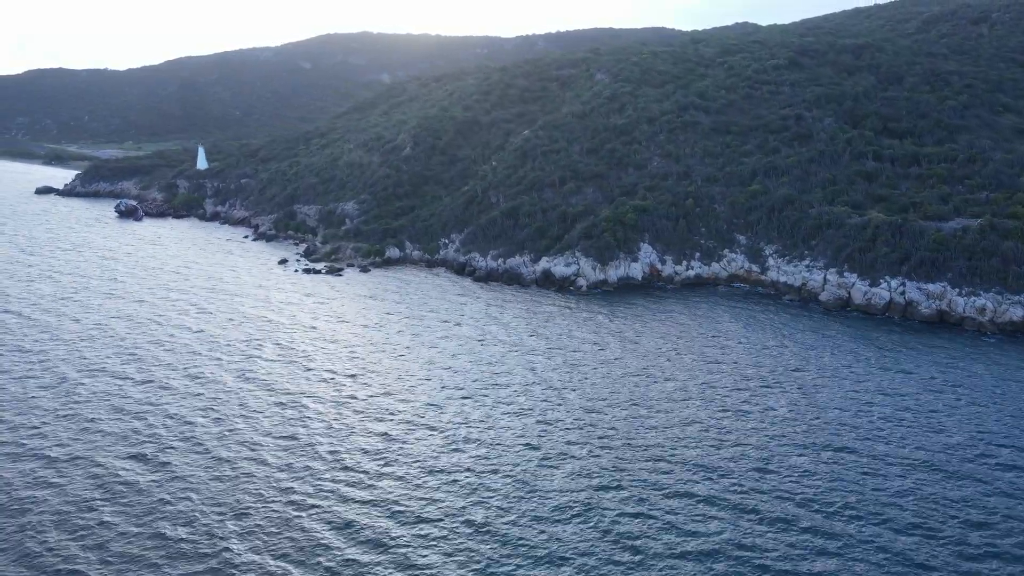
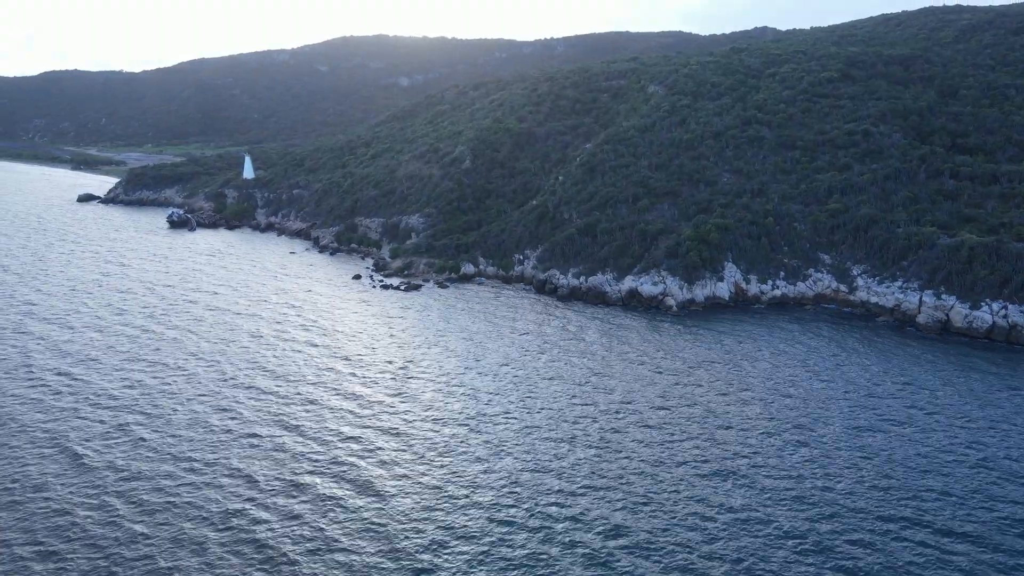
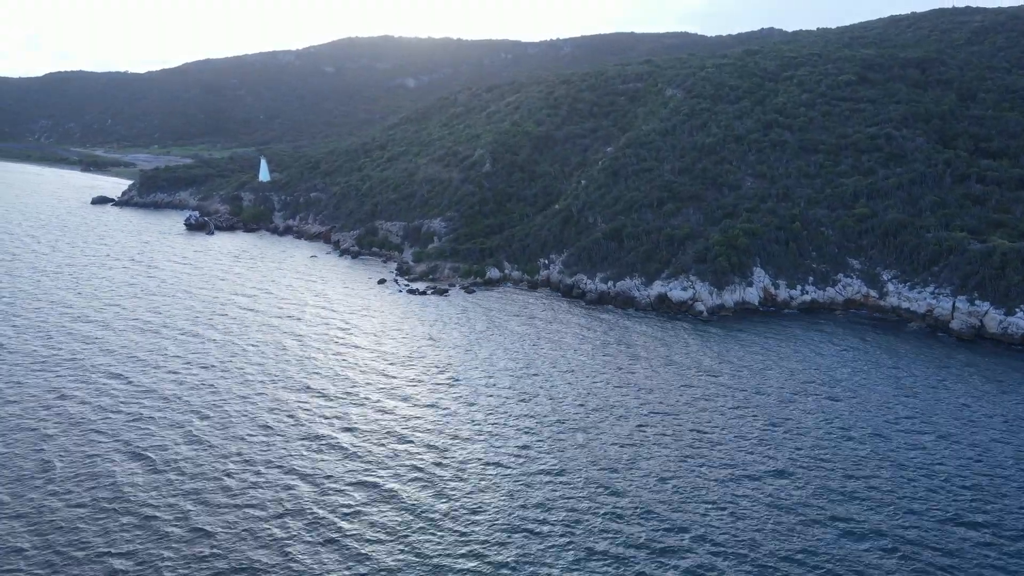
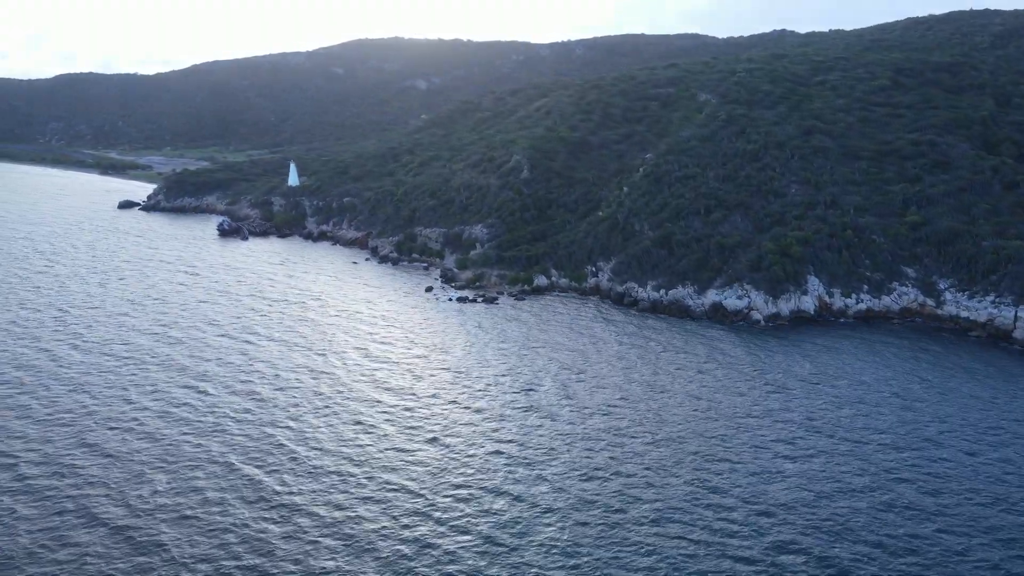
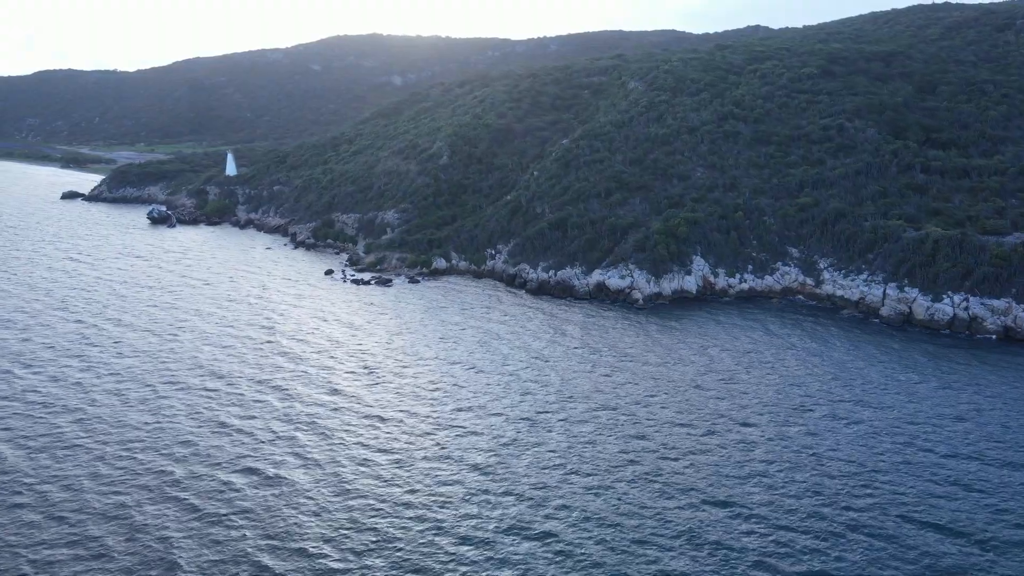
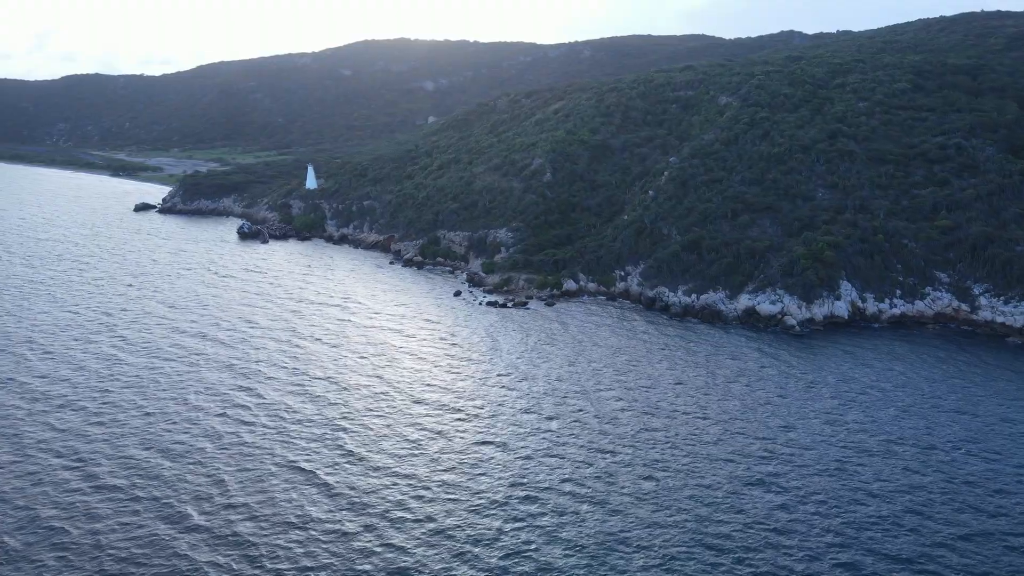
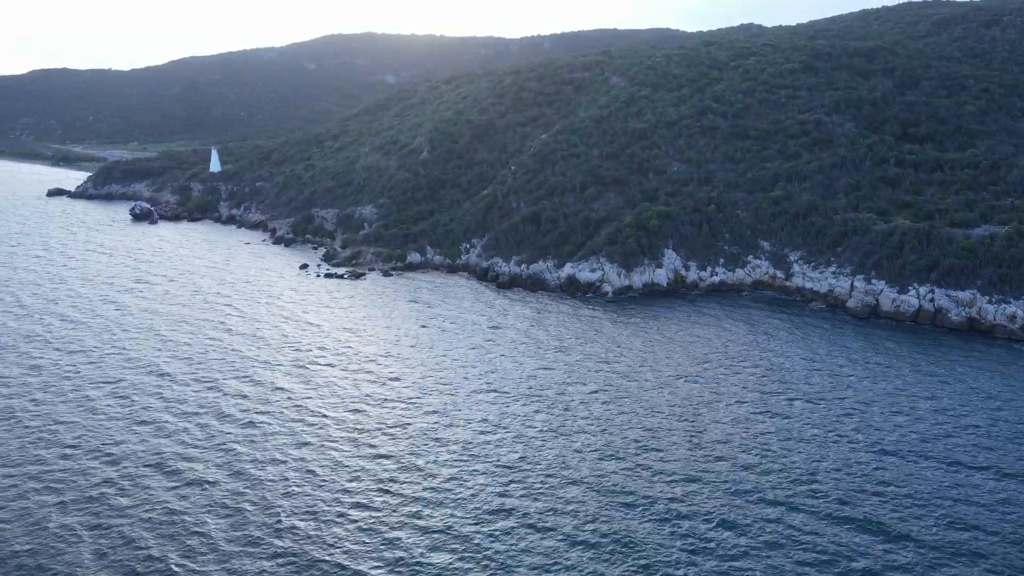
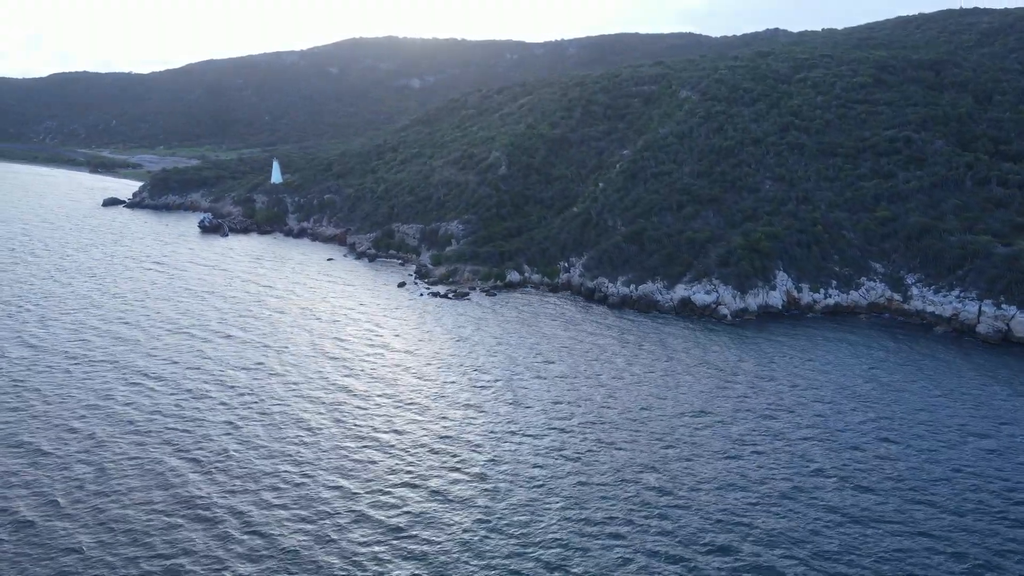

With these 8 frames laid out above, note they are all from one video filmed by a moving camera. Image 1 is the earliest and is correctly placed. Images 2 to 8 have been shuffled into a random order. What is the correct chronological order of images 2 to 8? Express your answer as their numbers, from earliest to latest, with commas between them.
7, 5, 2, 3, 8, 4, 6
